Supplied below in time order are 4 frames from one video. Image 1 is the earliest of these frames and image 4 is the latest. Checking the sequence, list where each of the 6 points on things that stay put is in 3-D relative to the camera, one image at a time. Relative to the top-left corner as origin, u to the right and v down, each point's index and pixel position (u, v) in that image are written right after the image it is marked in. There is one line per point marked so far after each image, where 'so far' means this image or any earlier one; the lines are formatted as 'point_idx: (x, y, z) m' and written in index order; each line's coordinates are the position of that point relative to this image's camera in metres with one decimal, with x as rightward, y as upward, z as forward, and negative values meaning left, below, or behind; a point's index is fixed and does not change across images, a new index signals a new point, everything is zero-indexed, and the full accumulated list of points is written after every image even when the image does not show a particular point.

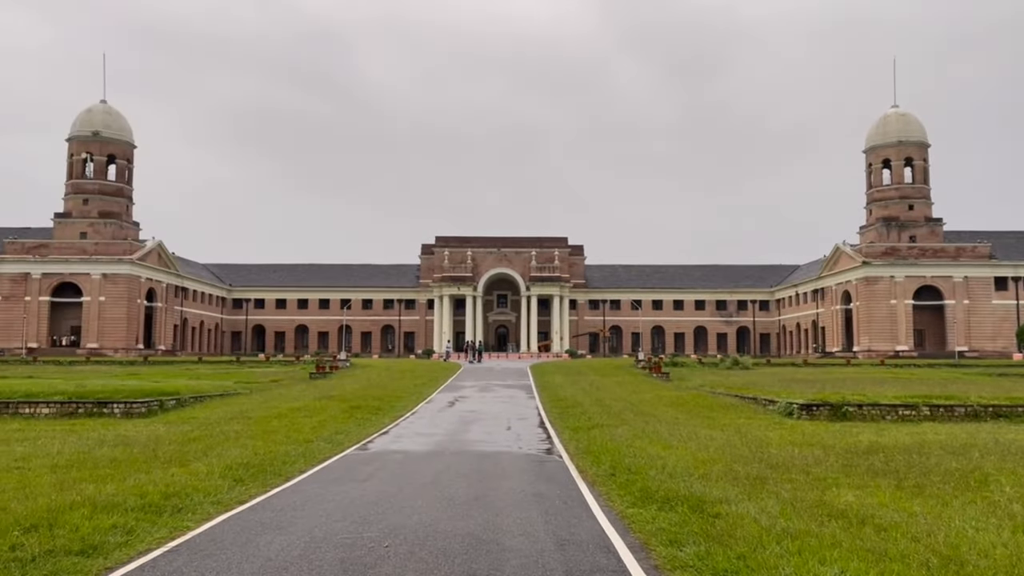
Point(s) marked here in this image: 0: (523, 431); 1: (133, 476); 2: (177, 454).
0: (+0.3, -3.4, +19.9) m
1: (-5.4, -2.7, +11.7) m
2: (-5.9, -2.9, +14.6) m
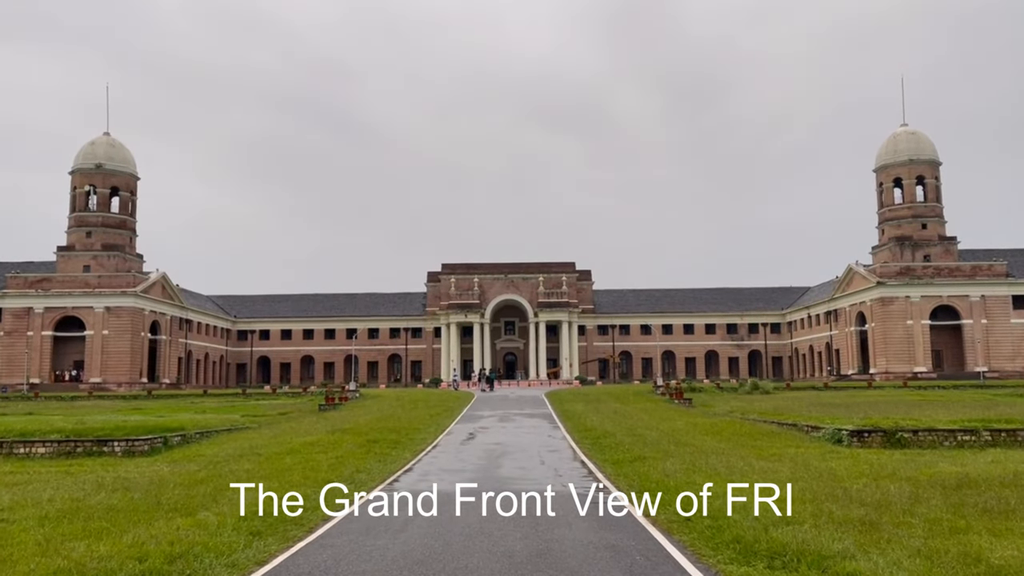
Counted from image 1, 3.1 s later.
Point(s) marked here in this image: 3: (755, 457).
0: (+1.0, -3.9, +18.2) m
1: (-4.6, -3.0, +10.0) m
2: (-5.1, -3.3, +12.9) m
3: (+5.6, -3.9, +19.1) m
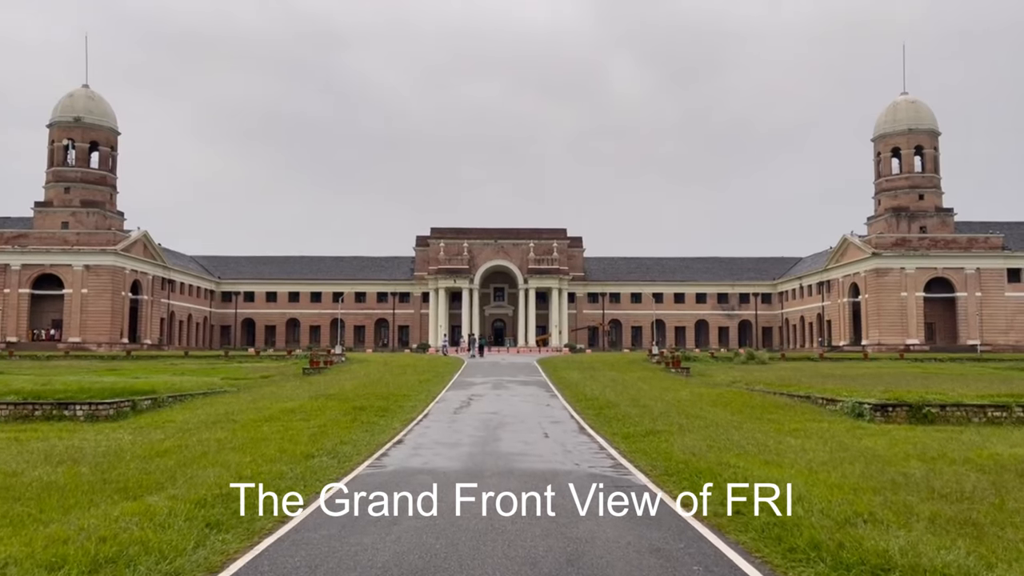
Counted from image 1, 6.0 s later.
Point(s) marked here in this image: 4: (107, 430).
0: (+1.1, -3.0, +16.4) m
1: (-4.5, -2.3, +8.1) m
2: (-5.0, -2.5, +11.0) m
3: (+5.6, -3.0, +17.4) m
4: (-9.1, -3.2, +18.5) m
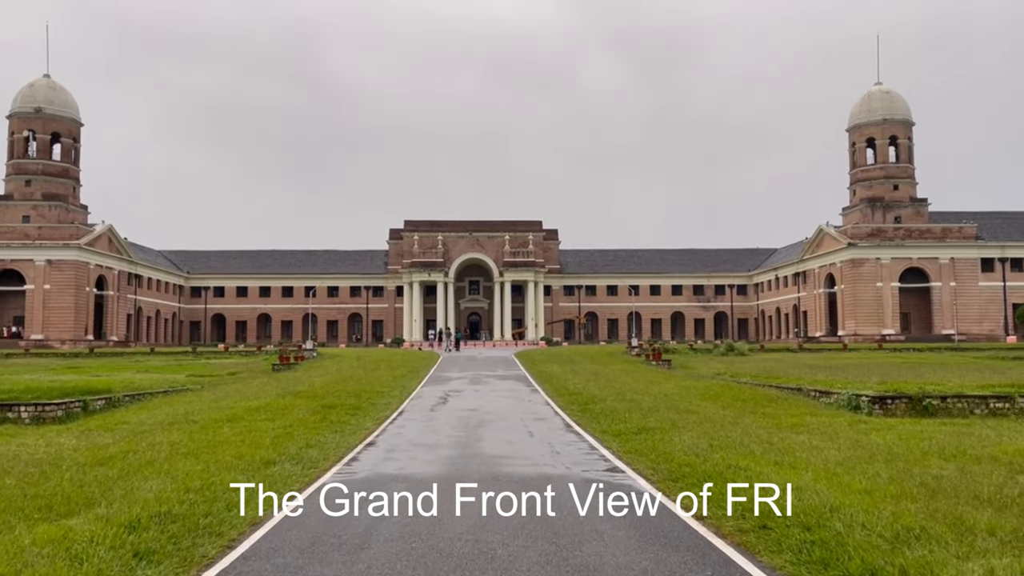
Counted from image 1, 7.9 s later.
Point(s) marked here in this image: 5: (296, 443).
0: (+0.8, -2.8, +15.1) m
1: (-4.5, -2.1, +6.7) m
2: (-5.2, -2.4, +9.6) m
3: (+5.2, -2.8, +16.2) m
4: (-9.5, -3.0, +17.0) m
5: (-3.7, -2.7, +14.4) m
